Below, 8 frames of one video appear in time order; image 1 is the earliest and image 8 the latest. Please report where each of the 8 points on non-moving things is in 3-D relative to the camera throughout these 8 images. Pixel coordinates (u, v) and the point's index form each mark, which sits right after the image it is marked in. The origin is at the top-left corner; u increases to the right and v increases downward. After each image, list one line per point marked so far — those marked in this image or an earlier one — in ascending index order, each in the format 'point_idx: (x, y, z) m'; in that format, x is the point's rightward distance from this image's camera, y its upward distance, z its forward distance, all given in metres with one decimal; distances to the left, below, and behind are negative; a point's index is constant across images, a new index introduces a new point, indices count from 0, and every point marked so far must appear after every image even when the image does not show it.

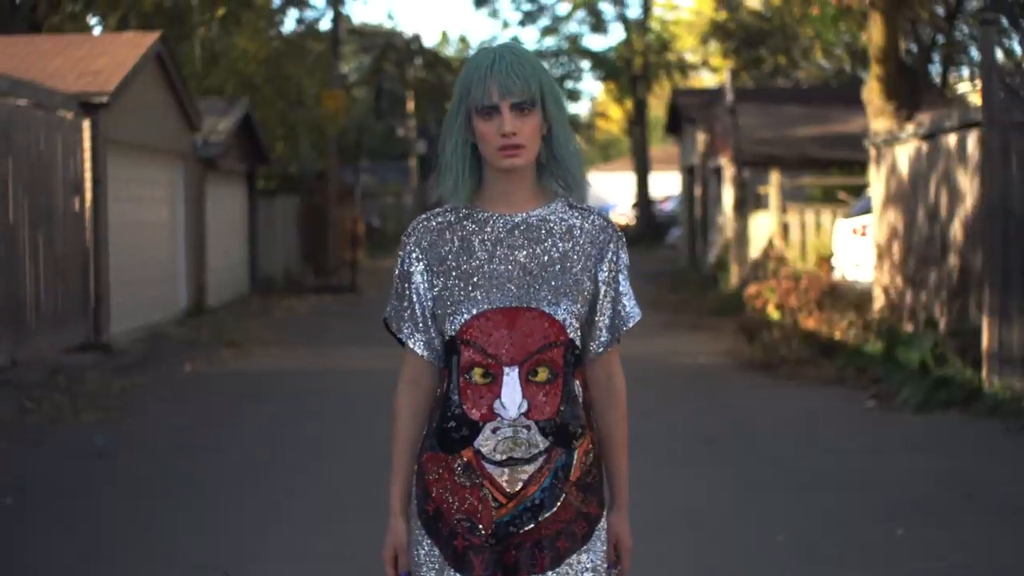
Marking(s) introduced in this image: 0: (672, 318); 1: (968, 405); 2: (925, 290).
0: (+1.4, -0.3, +17.6) m
1: (+2.1, -0.5, +9.5) m
2: (+2.3, 0.0, +11.5) m
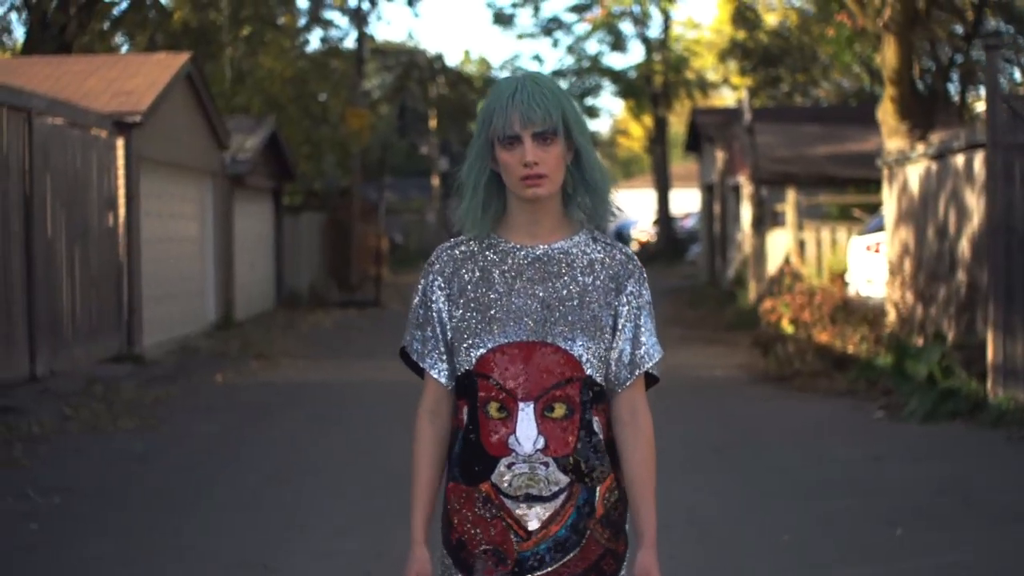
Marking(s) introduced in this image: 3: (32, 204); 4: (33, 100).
0: (+1.6, -0.4, +18.0) m
1: (+2.2, -0.6, +9.9) m
2: (+2.5, -0.1, +11.8) m
3: (-2.8, +0.5, +12.0) m
4: (-2.7, +1.1, +11.7) m
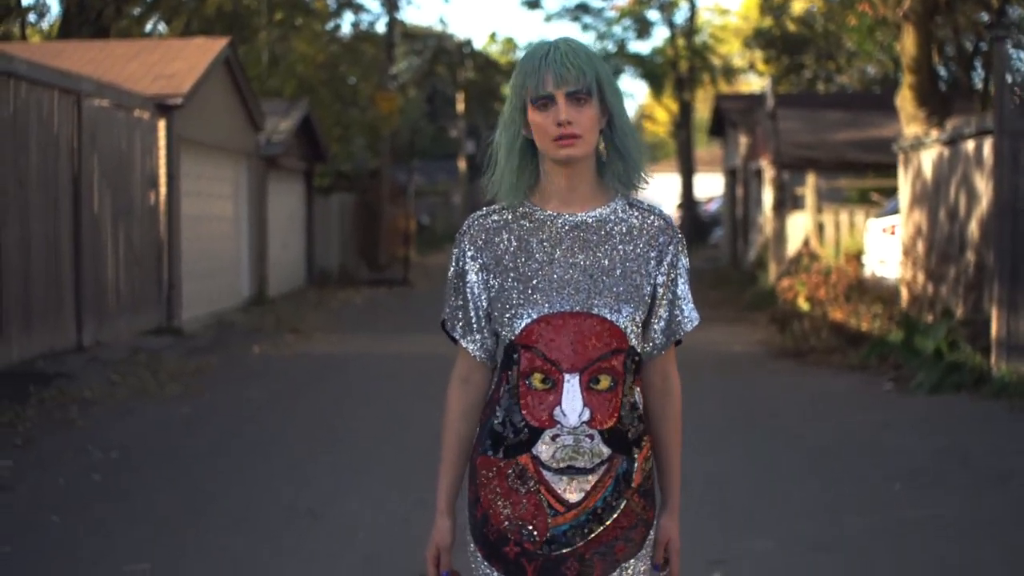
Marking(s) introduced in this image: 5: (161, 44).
0: (+1.8, -0.2, +18.4) m
1: (+2.4, -0.5, +10.4) m
2: (+2.6, 0.0, +12.3) m
3: (-2.6, +0.7, +12.5) m
4: (-2.6, +1.2, +12.2) m
5: (-2.8, +2.0, +16.4) m
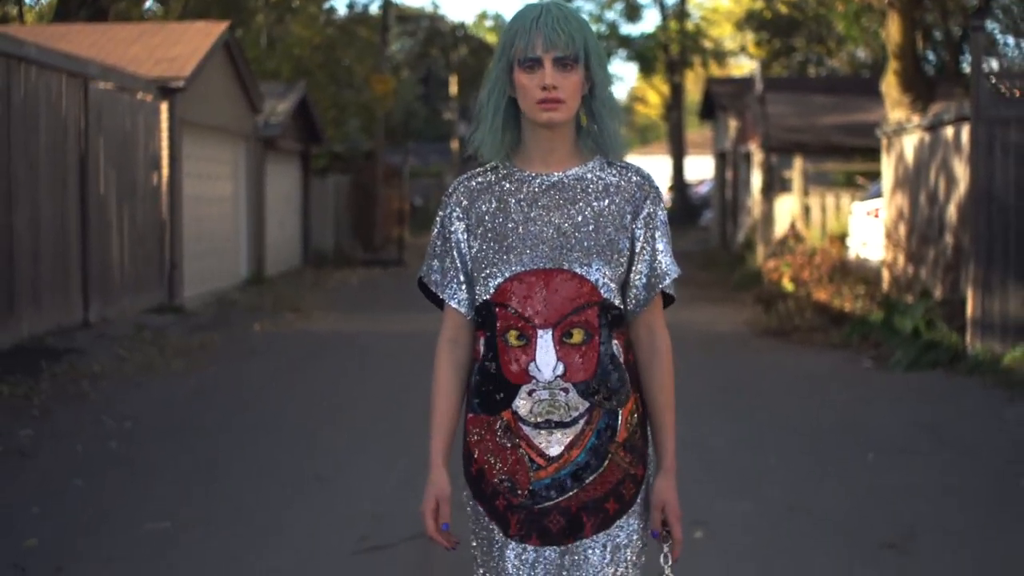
0: (+1.7, 0.0, +18.9) m
1: (+2.3, -0.4, +10.8) m
2: (+2.6, +0.1, +12.7) m
3: (-2.7, +0.8, +12.9) m
4: (-2.6, +1.4, +12.6) m
5: (-2.9, +2.1, +16.7) m
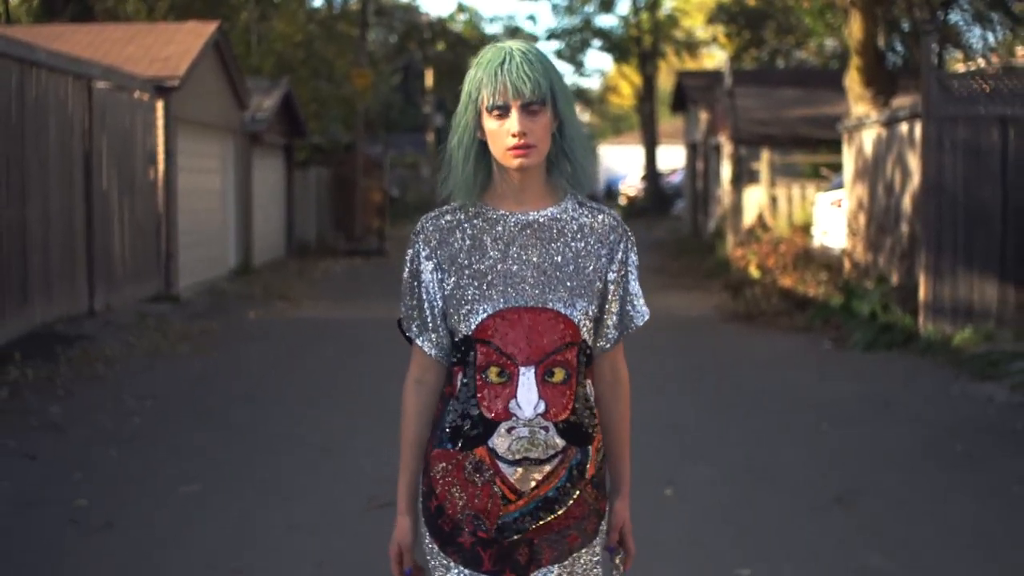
0: (+1.5, +0.1, +19.6) m
1: (+2.2, -0.3, +11.6) m
2: (+2.5, +0.2, +13.5) m
3: (-2.8, +0.9, +13.6) m
4: (-2.7, +1.4, +13.3) m
5: (-3.0, +2.2, +17.4) m
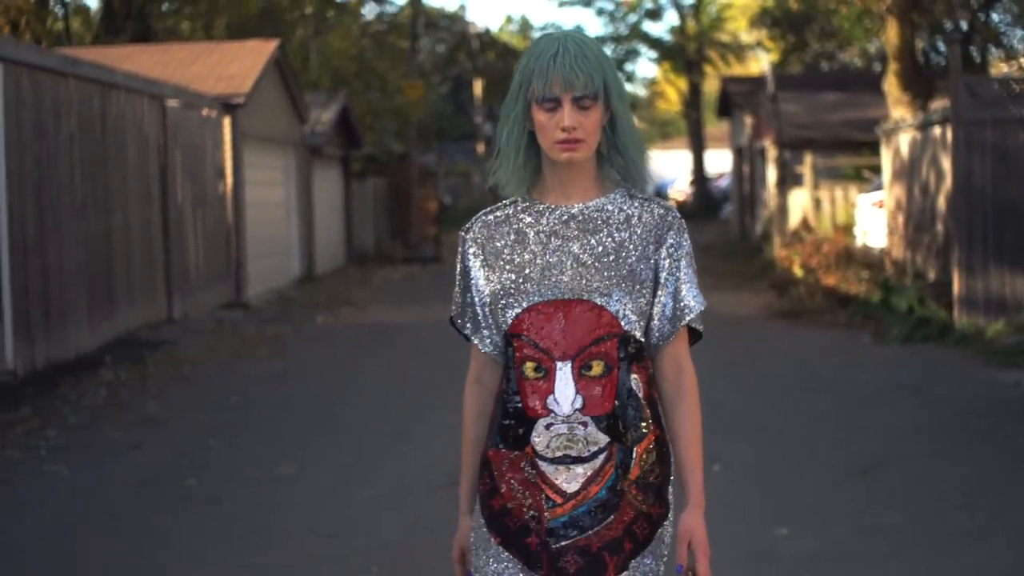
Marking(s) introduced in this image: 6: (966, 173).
0: (+2.1, +0.1, +20.3) m
1: (+2.6, -0.3, +12.2) m
2: (+2.8, +0.3, +14.2) m
3: (-2.4, +0.8, +14.4) m
4: (-2.4, +1.4, +14.1) m
5: (-2.6, +2.1, +18.2) m
6: (+2.7, +0.7, +12.2) m
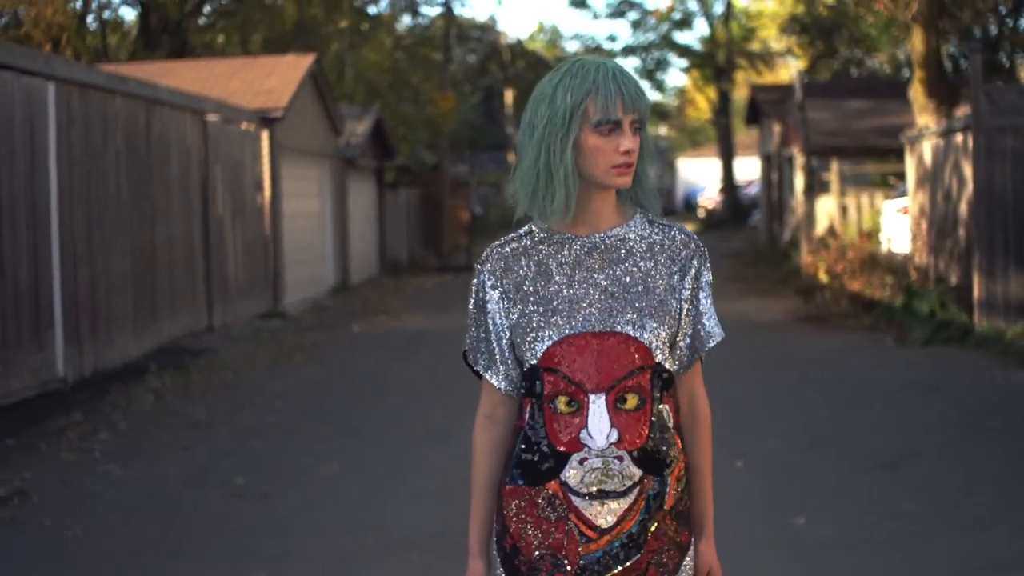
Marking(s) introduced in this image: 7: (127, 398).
0: (+2.4, 0.0, +20.6) m
1: (+2.8, -0.3, +12.5) m
2: (+3.1, +0.2, +14.5) m
3: (-2.2, +0.7, +14.8) m
4: (-2.2, +1.3, +14.5) m
5: (-2.3, +2.1, +18.6) m
6: (+2.9, +0.7, +12.5) m
7: (-2.0, -0.6, +10.4) m
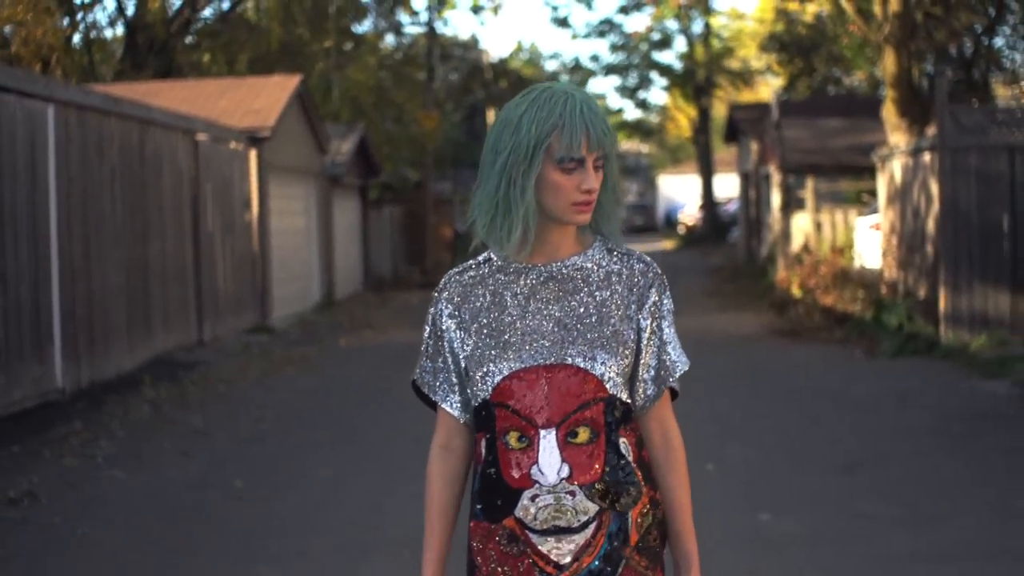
0: (+2.2, -0.1, +21.1) m
1: (+2.7, -0.4, +13.0) m
2: (+2.9, +0.1, +14.9) m
3: (-2.3, +0.6, +15.2) m
4: (-2.3, +1.2, +14.9) m
5: (-2.5, +1.9, +19.1) m
6: (+2.8, +0.6, +13.0) m
7: (-2.0, -0.6, +10.8) m
